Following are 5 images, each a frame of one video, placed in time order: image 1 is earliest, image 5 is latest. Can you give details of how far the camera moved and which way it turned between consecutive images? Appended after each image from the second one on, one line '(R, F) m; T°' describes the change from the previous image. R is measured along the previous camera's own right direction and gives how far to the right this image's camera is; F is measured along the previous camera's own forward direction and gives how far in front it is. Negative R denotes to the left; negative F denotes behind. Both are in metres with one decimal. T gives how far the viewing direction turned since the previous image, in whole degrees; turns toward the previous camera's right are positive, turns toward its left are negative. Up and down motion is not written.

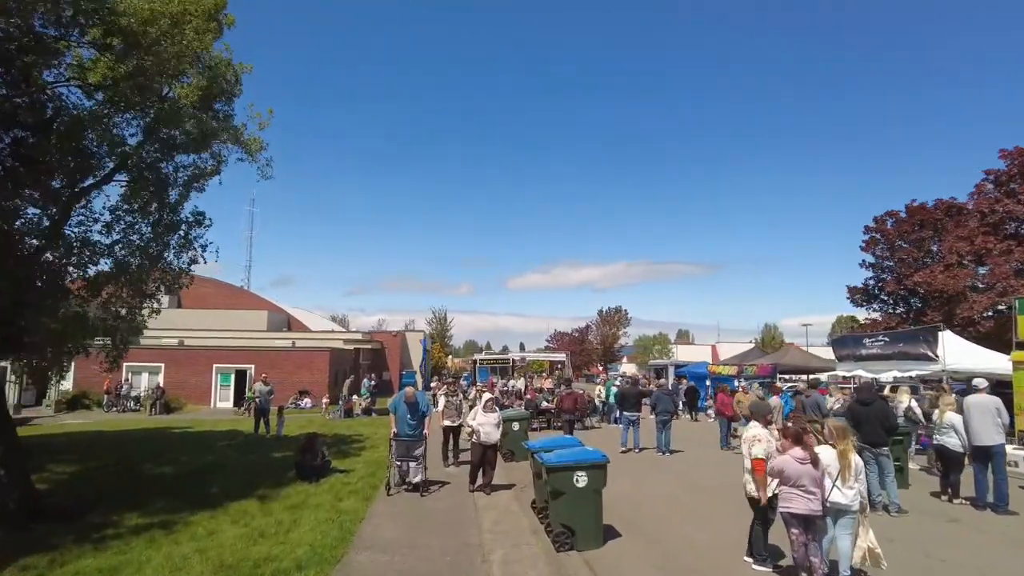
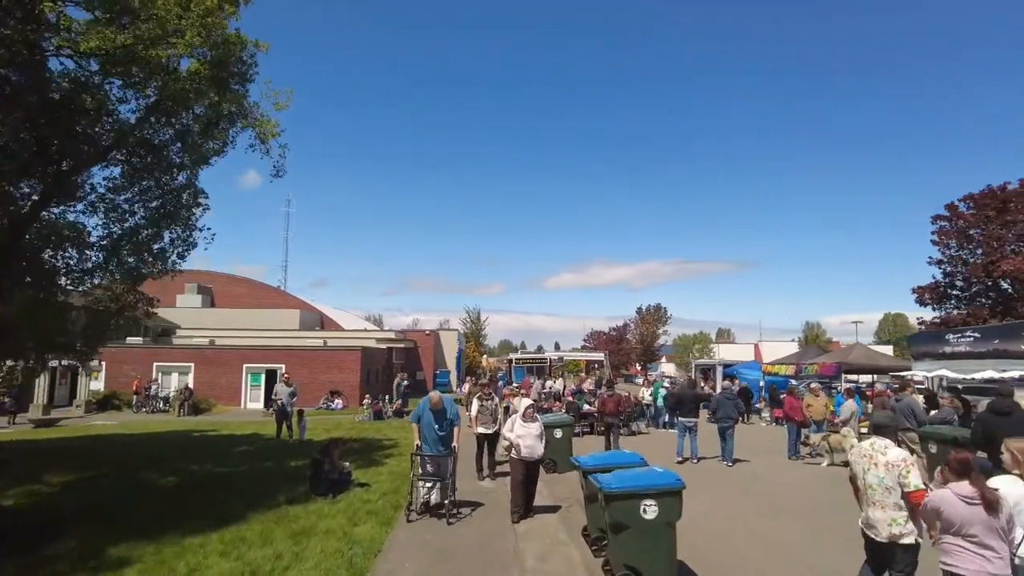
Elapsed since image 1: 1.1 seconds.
(-0.1, +1.6) m; -3°
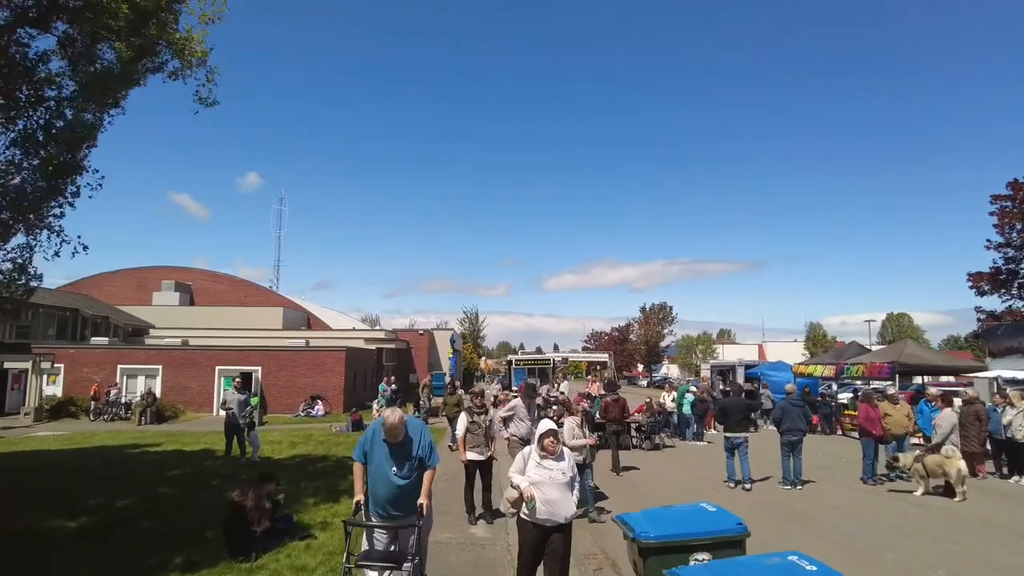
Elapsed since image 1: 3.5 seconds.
(-0.1, +3.1) m; 0°
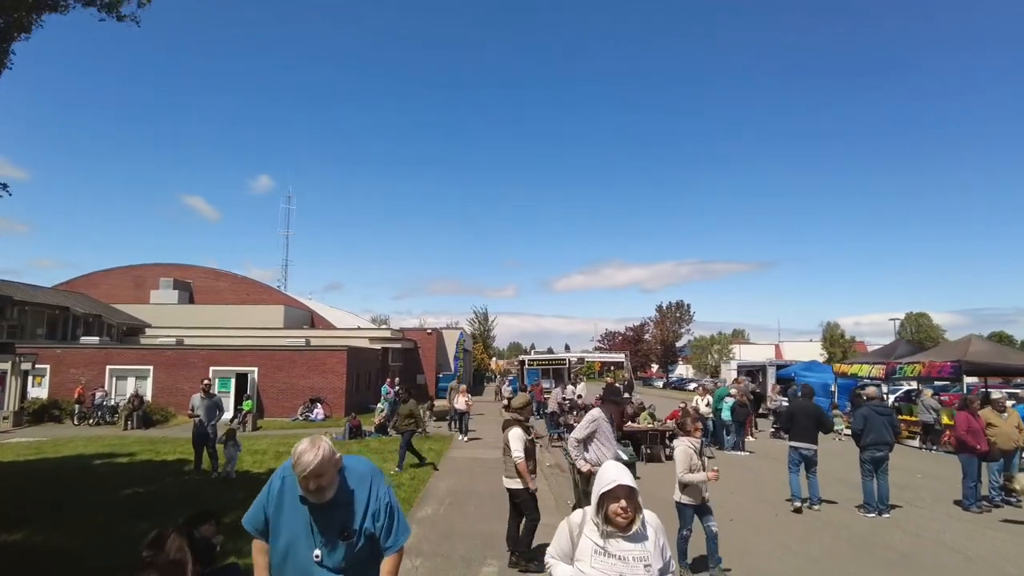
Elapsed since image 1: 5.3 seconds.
(-0.1, +2.1) m; -1°
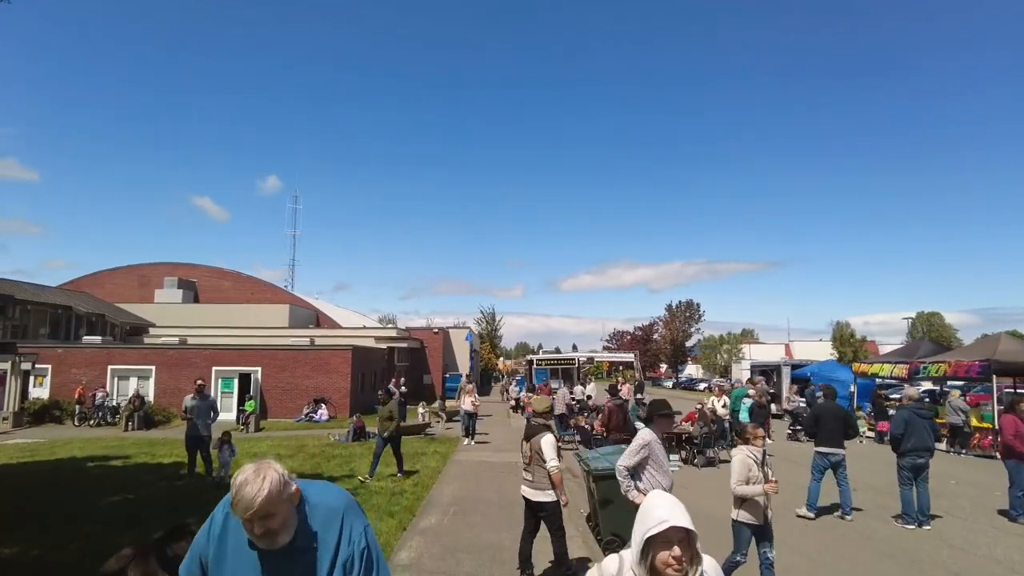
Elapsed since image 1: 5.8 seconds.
(0.0, +0.6) m; -1°
